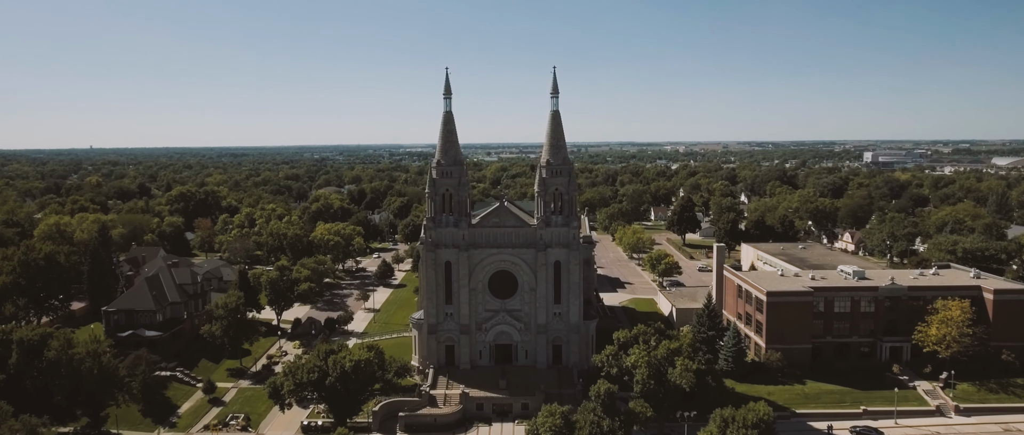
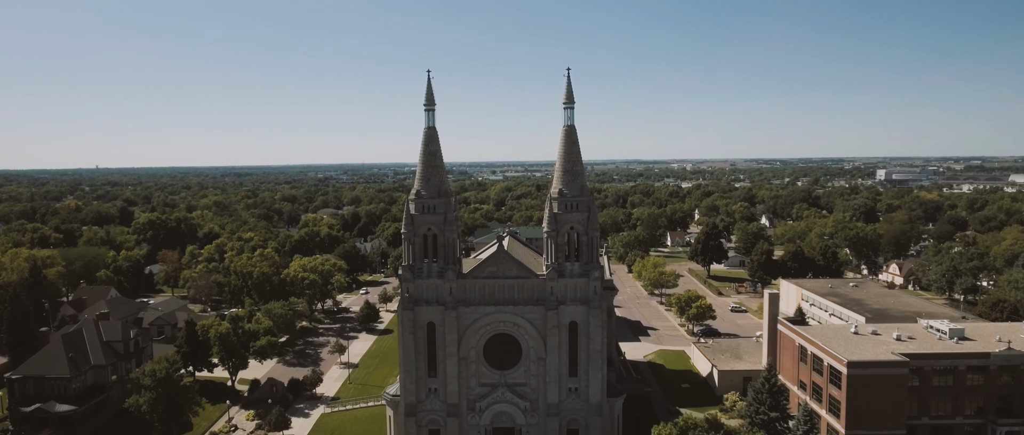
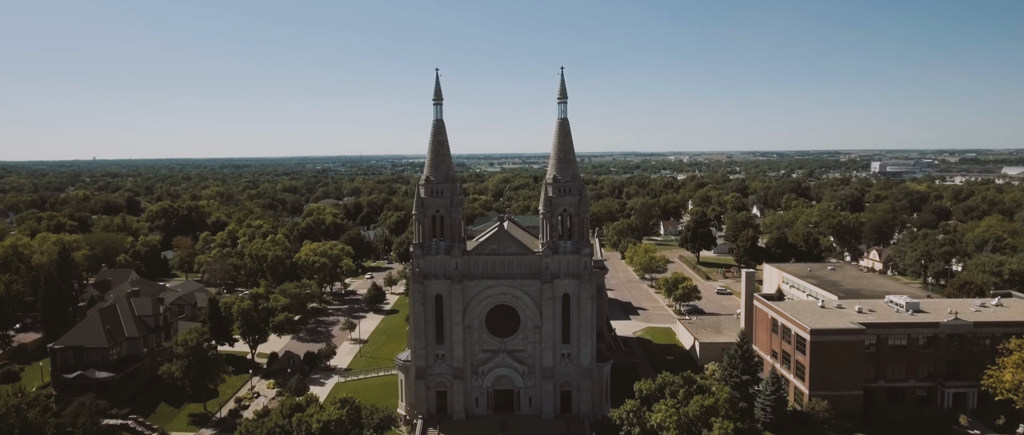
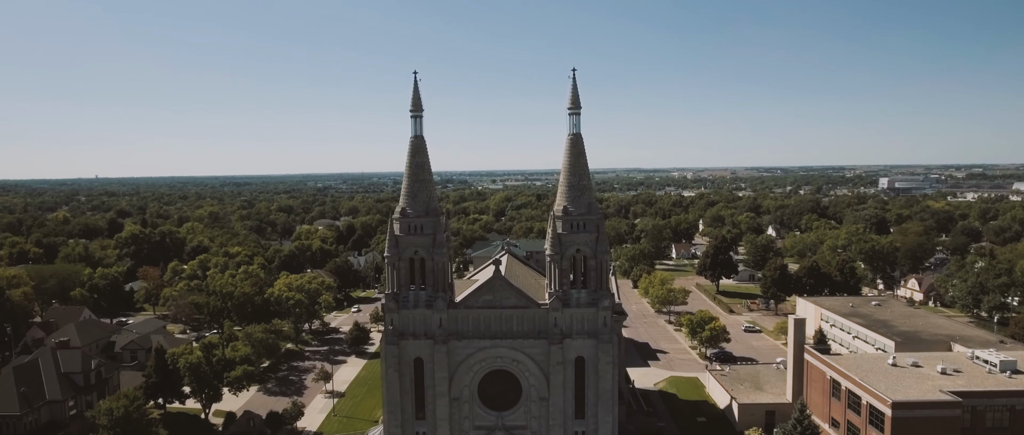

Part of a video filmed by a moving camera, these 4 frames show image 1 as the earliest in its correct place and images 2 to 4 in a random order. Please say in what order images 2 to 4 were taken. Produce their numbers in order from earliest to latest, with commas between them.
3, 2, 4
